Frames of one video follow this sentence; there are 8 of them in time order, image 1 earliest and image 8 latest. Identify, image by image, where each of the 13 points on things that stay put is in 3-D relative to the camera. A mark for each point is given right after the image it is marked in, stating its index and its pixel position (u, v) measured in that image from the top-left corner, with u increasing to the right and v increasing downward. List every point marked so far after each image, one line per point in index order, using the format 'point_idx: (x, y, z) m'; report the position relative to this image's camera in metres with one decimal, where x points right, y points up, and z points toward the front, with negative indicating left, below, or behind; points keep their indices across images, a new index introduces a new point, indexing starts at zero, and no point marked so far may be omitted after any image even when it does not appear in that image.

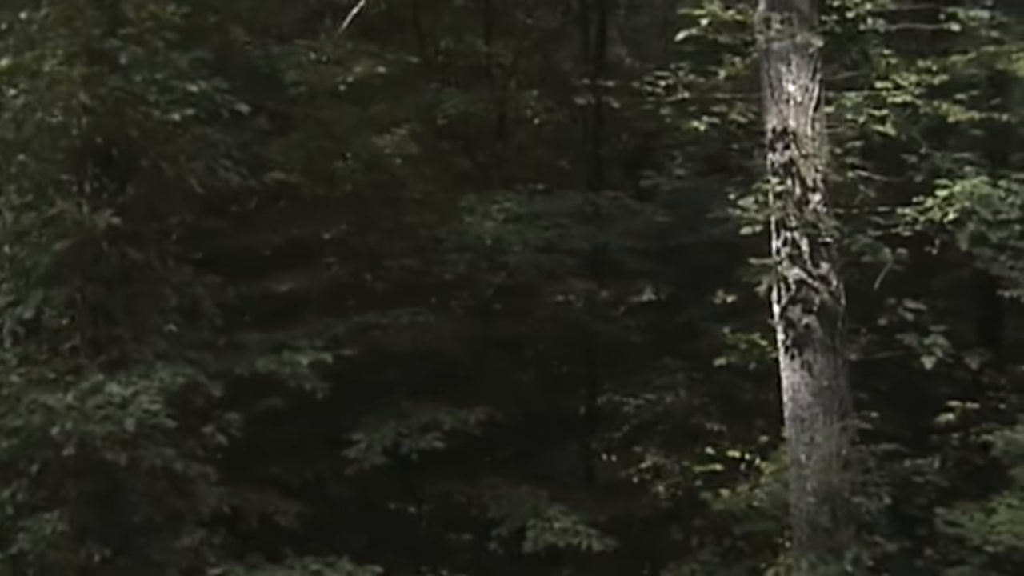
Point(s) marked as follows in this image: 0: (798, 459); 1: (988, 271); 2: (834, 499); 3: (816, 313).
0: (+2.2, -1.3, +9.3) m
1: (+3.7, +0.2, +9.7) m
2: (+2.4, -1.6, +9.2) m
3: (+2.3, -0.2, +9.4) m
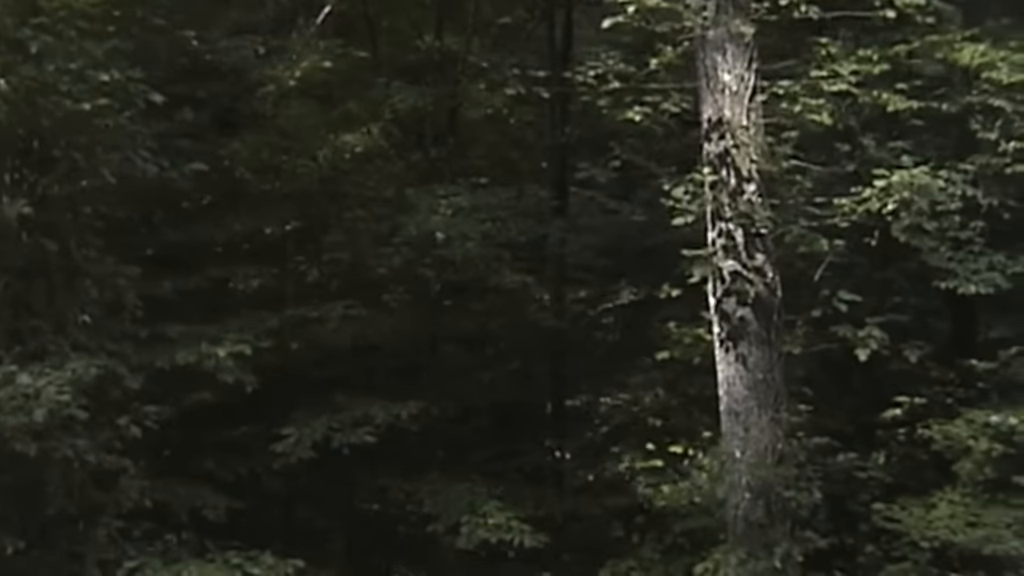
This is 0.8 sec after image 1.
0: (+1.7, -1.2, +9.2) m
1: (+3.2, +0.2, +9.6) m
2: (+1.9, -1.5, +9.0) m
3: (+1.8, -0.1, +9.2) m
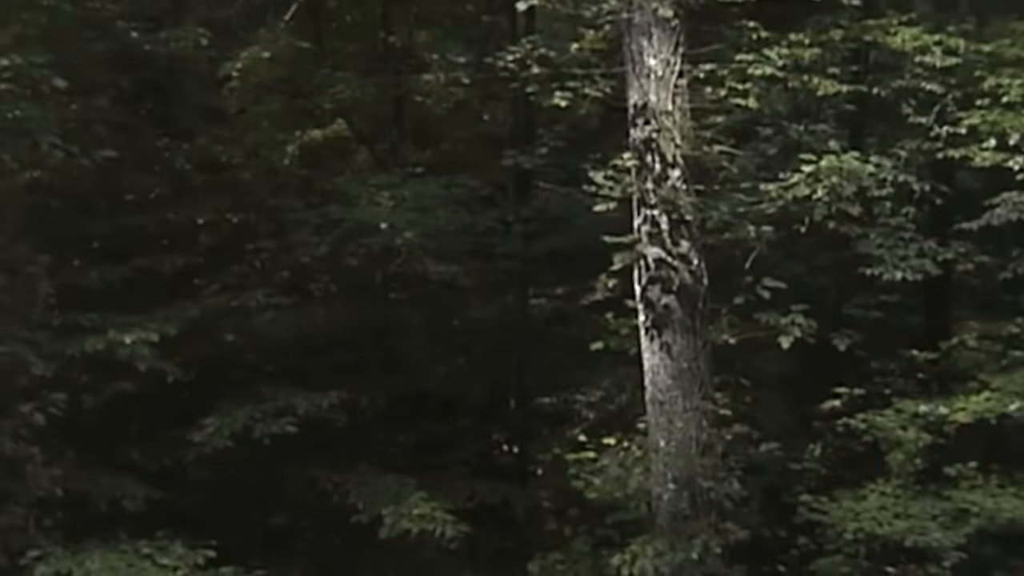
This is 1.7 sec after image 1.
0: (+1.1, -1.1, +9.0) m
1: (+2.6, +0.3, +9.4) m
2: (+1.3, -1.4, +8.9) m
3: (+1.2, 0.0, +9.1) m
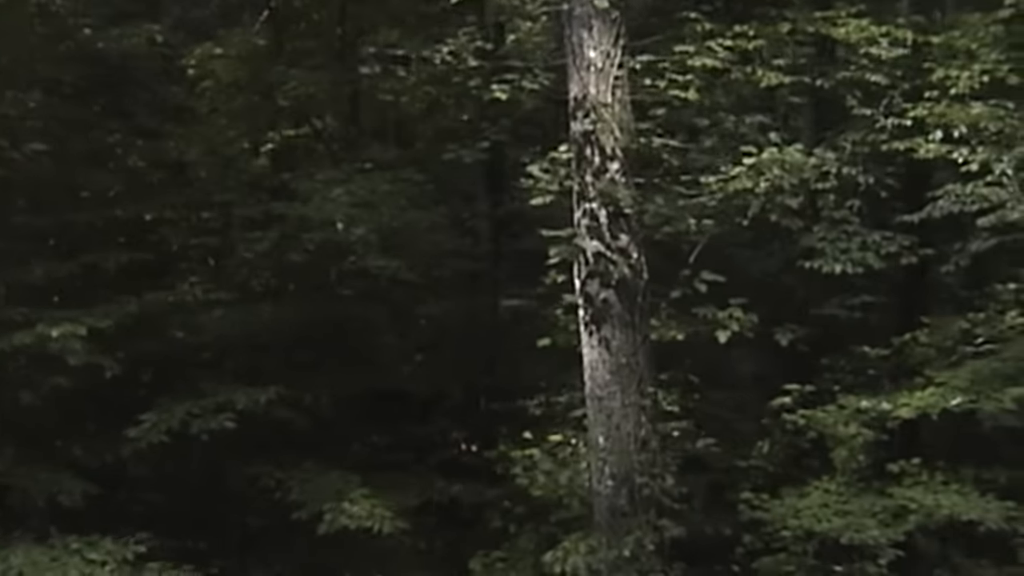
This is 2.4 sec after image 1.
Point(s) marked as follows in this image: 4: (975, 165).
0: (+0.6, -1.1, +8.9) m
1: (+2.1, +0.4, +9.3) m
2: (+0.8, -1.4, +8.8) m
3: (+0.7, 0.0, +9.0) m
4: (+3.3, +0.9, +9.0) m
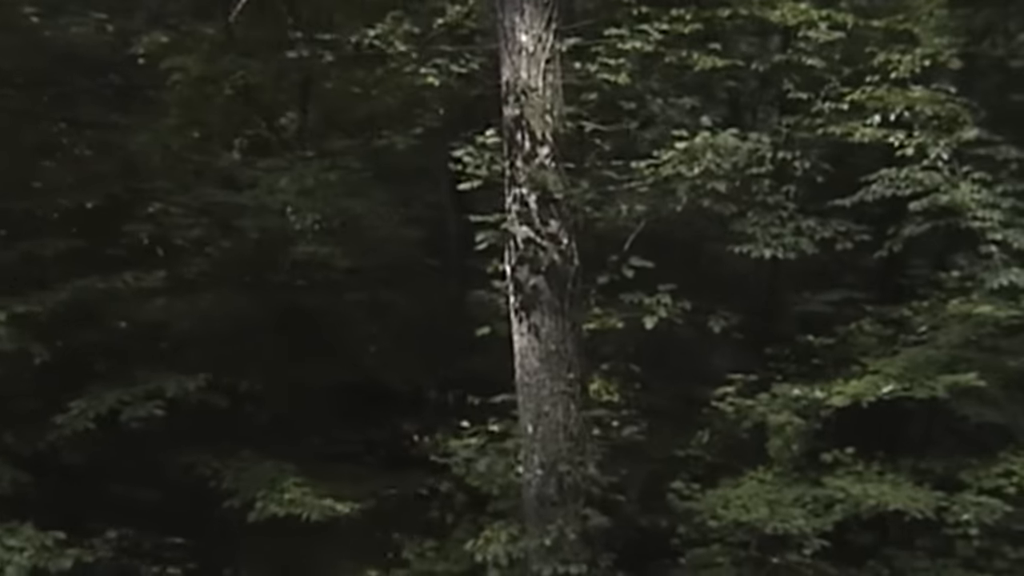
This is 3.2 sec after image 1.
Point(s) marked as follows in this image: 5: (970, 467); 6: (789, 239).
0: (+0.1, -1.0, +8.8) m
1: (+1.6, +0.4, +9.1) m
2: (+0.3, -1.3, +8.7) m
3: (+0.2, +0.1, +8.8) m
4: (+2.8, +1.0, +8.9) m
5: (+3.2, -1.3, +8.8) m
6: (+1.9, +0.3, +8.8) m
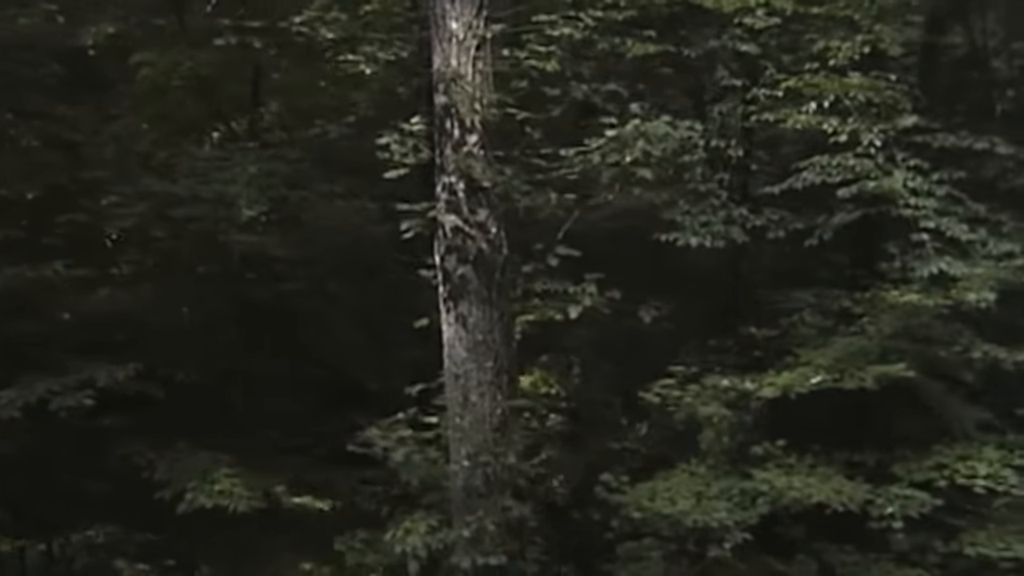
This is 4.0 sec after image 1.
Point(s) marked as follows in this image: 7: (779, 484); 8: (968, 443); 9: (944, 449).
0: (-0.4, -0.9, +8.7) m
1: (+1.1, +0.5, +9.0) m
2: (-0.2, -1.2, +8.5) m
3: (-0.3, +0.2, +8.7) m
4: (+2.3, +1.1, +8.7) m
5: (+2.7, -1.2, +8.6) m
6: (+1.4, +0.4, +8.7) m
7: (+1.8, -1.3, +8.2) m
8: (+3.1, -1.1, +8.6) m
9: (+2.9, -1.1, +8.6) m
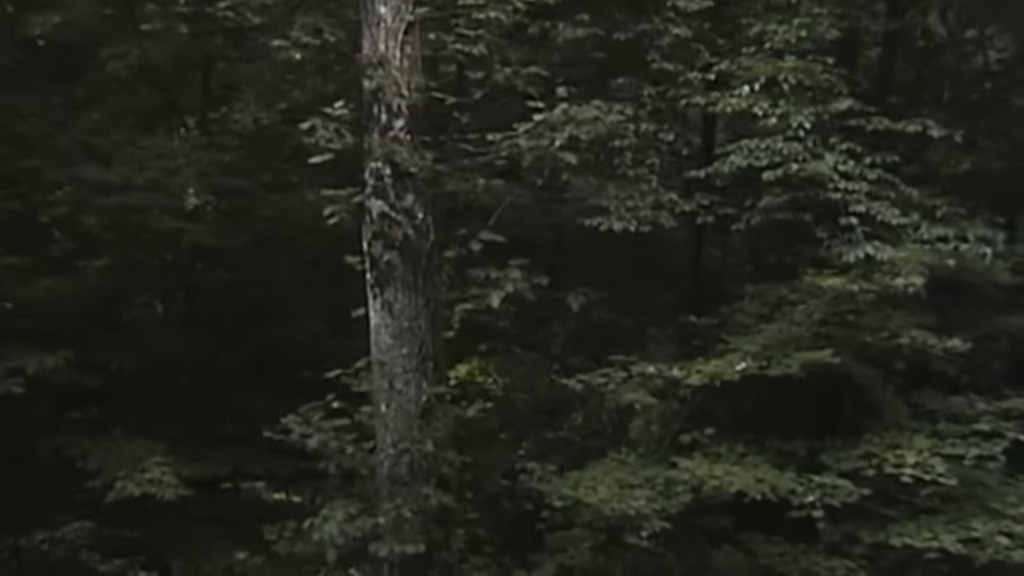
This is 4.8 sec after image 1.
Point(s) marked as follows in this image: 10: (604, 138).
0: (-1.0, -0.8, +8.6) m
1: (+0.6, +0.6, +8.9) m
2: (-0.7, -1.1, +8.4) m
3: (-0.8, +0.3, +8.6) m
4: (+1.8, +1.2, +8.6) m
5: (+2.2, -1.1, +8.4) m
6: (+0.9, +0.5, +8.6) m
7: (+1.2, -1.2, +8.1) m
8: (+2.6, -1.0, +8.4) m
9: (+2.4, -1.0, +8.4) m
10: (+0.6, +1.0, +8.6) m
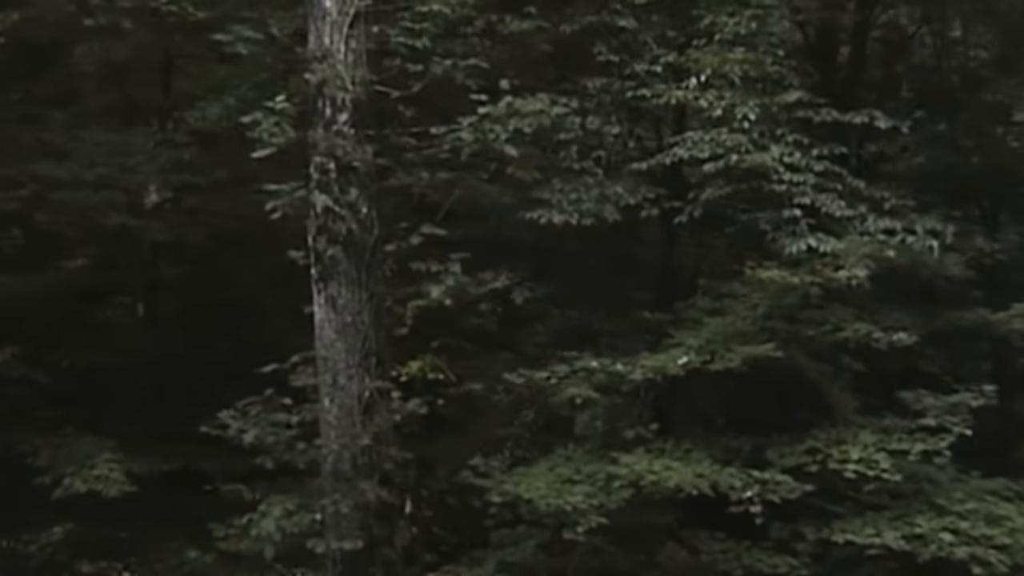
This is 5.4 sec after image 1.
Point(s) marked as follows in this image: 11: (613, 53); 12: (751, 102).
0: (-1.3, -0.8, +8.6) m
1: (+0.2, +0.7, +8.8) m
2: (-1.1, -1.0, +8.4) m
3: (-1.2, +0.3, +8.6) m
4: (+1.4, +1.2, +8.5) m
5: (+1.8, -1.0, +8.3) m
6: (+0.5, +0.6, +8.5) m
7: (+0.8, -1.1, +8.0) m
8: (+2.2, -0.9, +8.3) m
9: (+2.0, -1.0, +8.3) m
10: (+0.2, +1.1, +8.6) m
11: (+0.8, +1.7, +9.1) m
12: (+1.6, +1.2, +8.4) m
